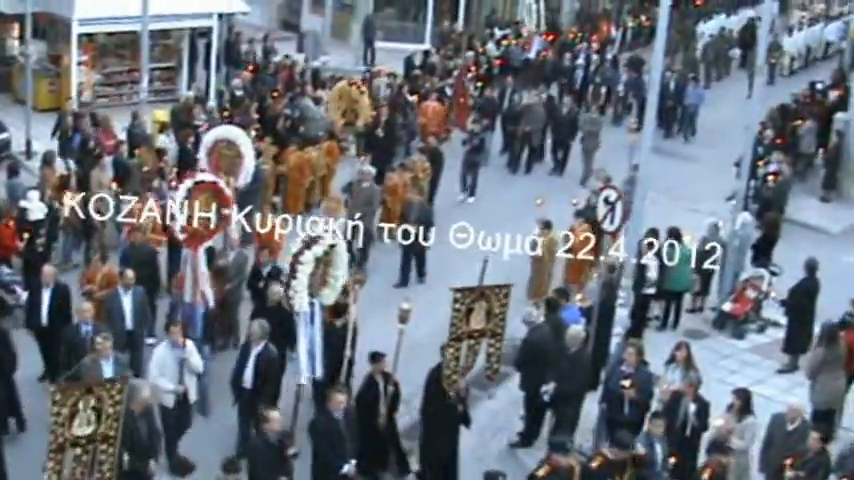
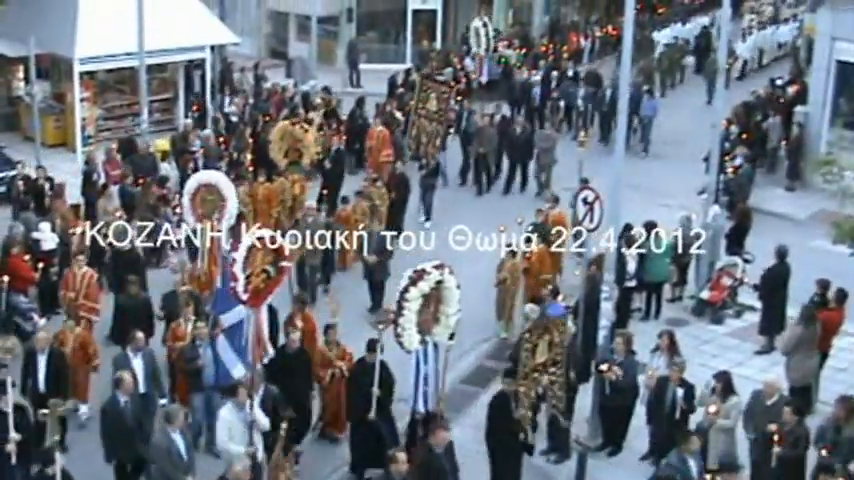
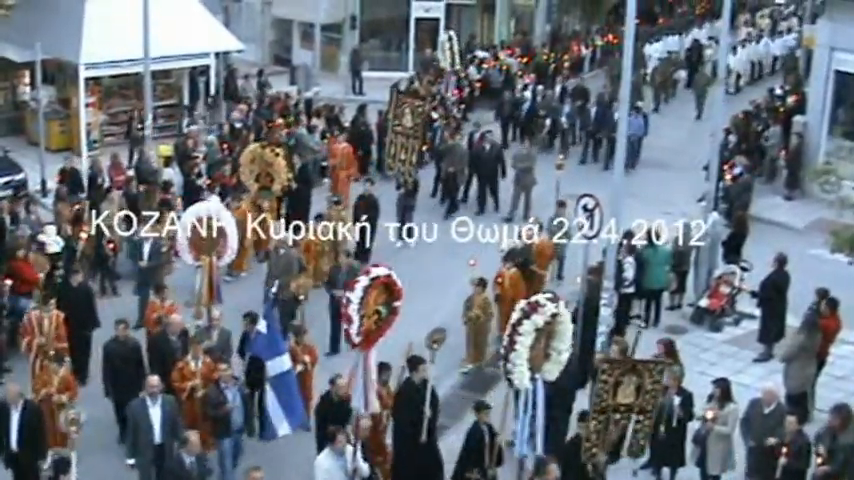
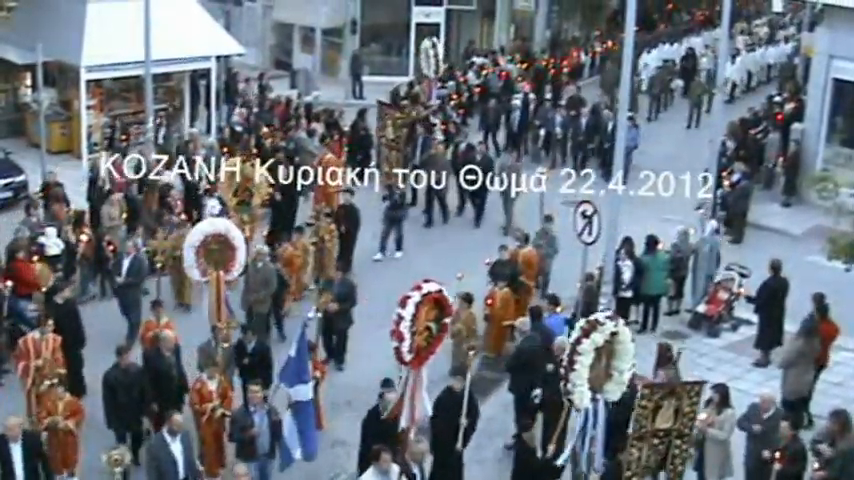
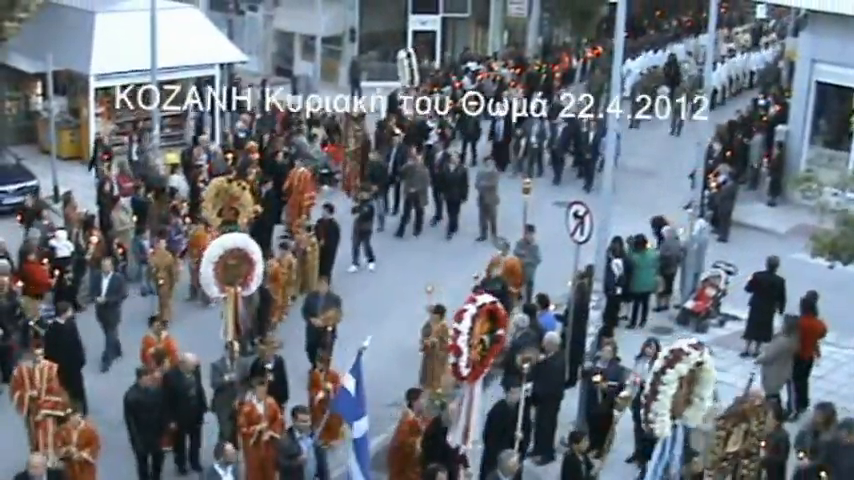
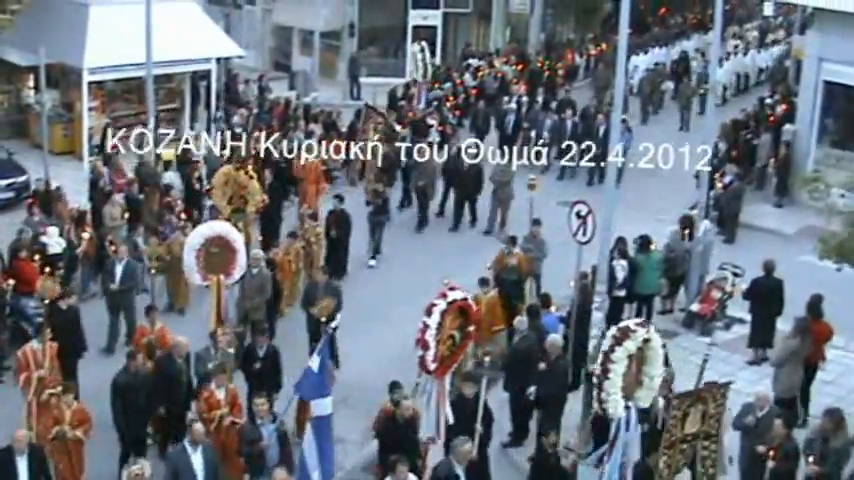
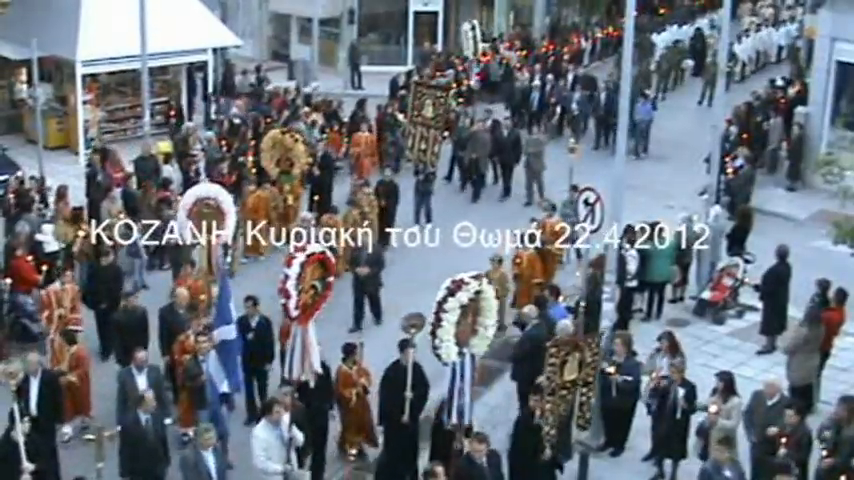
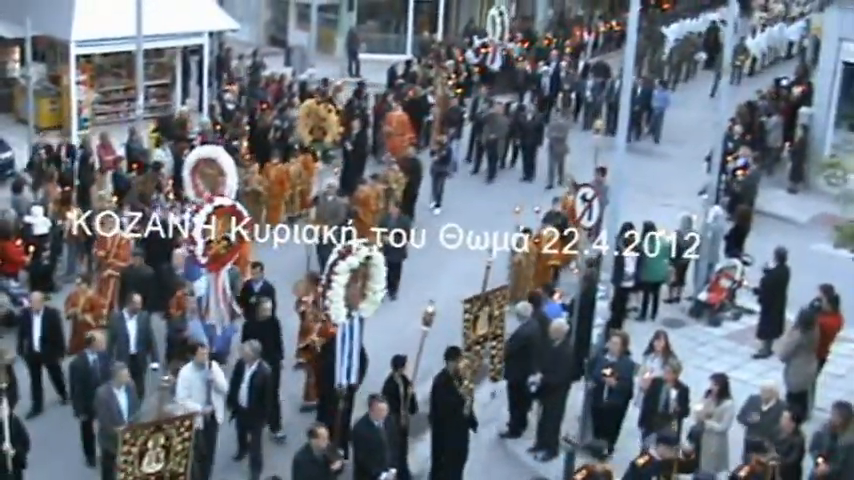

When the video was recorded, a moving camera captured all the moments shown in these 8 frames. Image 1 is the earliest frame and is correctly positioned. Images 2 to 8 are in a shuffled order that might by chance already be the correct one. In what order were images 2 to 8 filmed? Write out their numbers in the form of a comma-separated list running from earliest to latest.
8, 2, 7, 3, 4, 6, 5
